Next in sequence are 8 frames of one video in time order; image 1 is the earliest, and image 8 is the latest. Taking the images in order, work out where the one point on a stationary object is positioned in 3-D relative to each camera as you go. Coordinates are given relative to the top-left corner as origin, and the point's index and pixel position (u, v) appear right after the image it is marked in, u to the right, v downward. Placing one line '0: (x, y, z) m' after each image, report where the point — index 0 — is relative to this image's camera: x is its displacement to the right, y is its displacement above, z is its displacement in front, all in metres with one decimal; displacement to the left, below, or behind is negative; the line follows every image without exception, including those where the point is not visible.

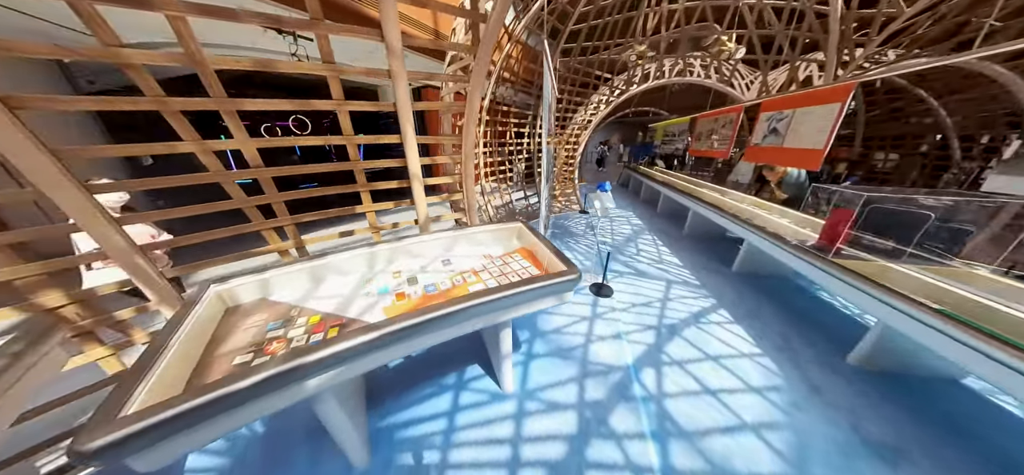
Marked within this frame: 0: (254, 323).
0: (-2.2, -0.7, +2.2) m
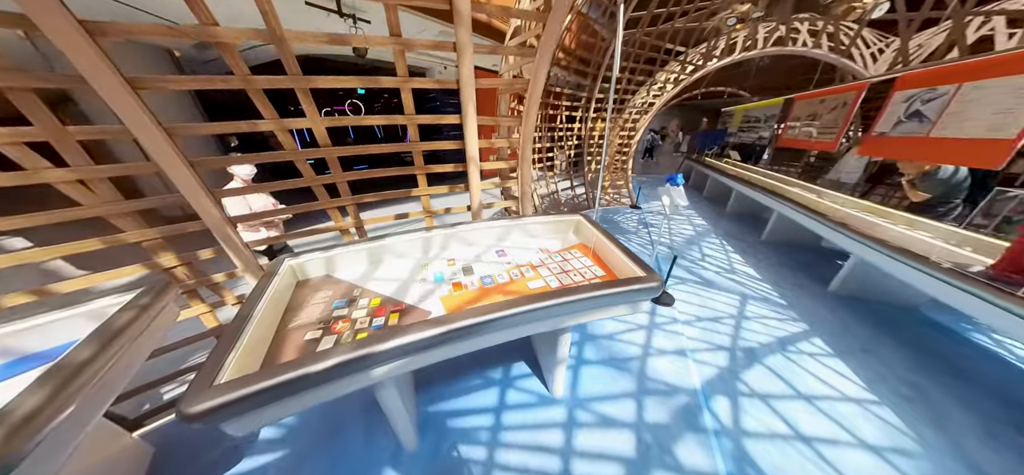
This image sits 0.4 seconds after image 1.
0: (-1.7, -0.5, +2.3) m
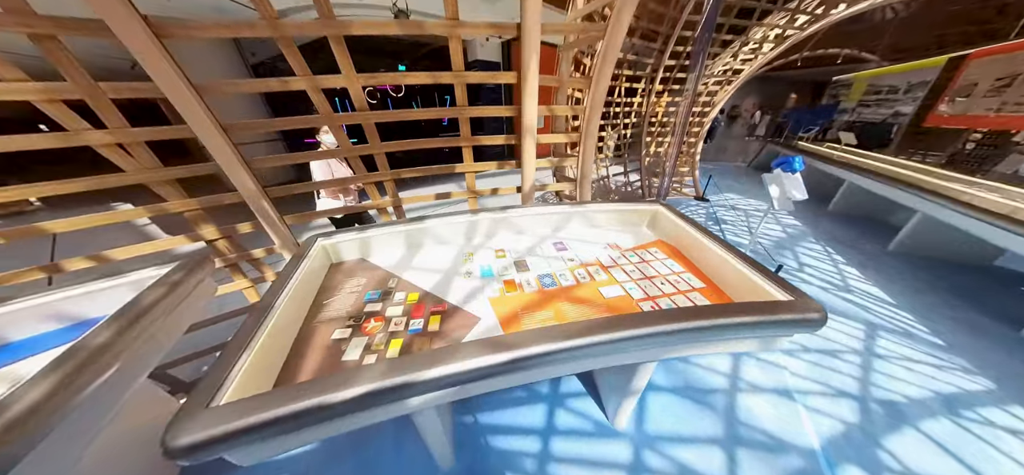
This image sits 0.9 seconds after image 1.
0: (-1.2, -0.4, +2.0) m
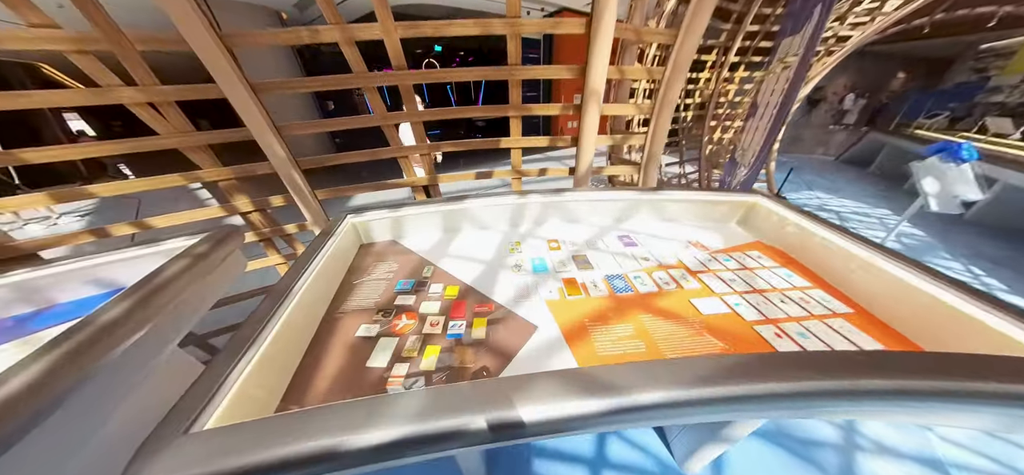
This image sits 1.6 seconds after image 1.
0: (-0.8, -0.2, +1.7) m
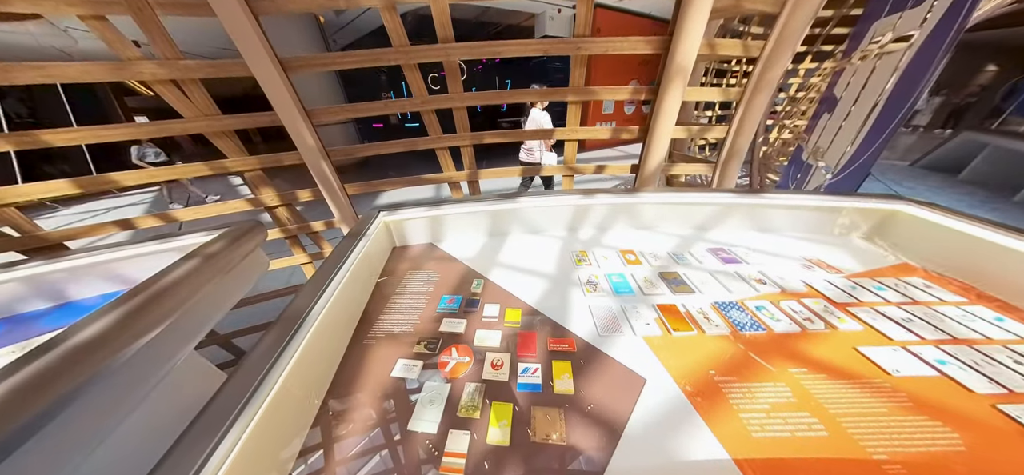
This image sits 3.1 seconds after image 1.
0: (-0.5, -0.3, +1.4) m
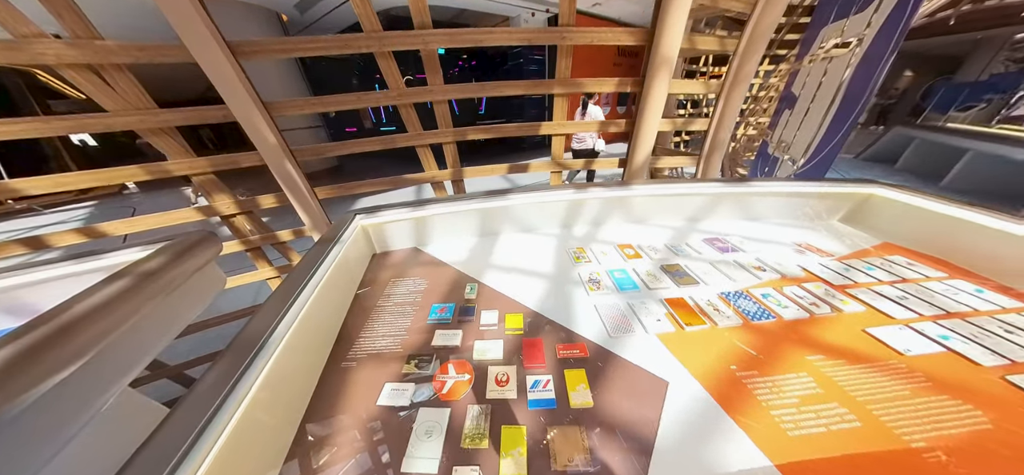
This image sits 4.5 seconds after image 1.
0: (-0.5, -0.3, +1.2) m
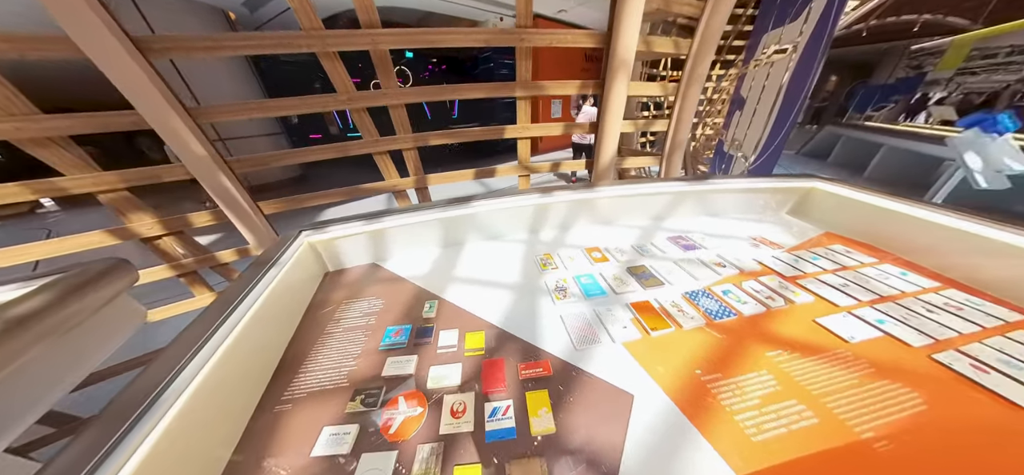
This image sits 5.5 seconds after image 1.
0: (-0.7, -0.3, +1.1) m
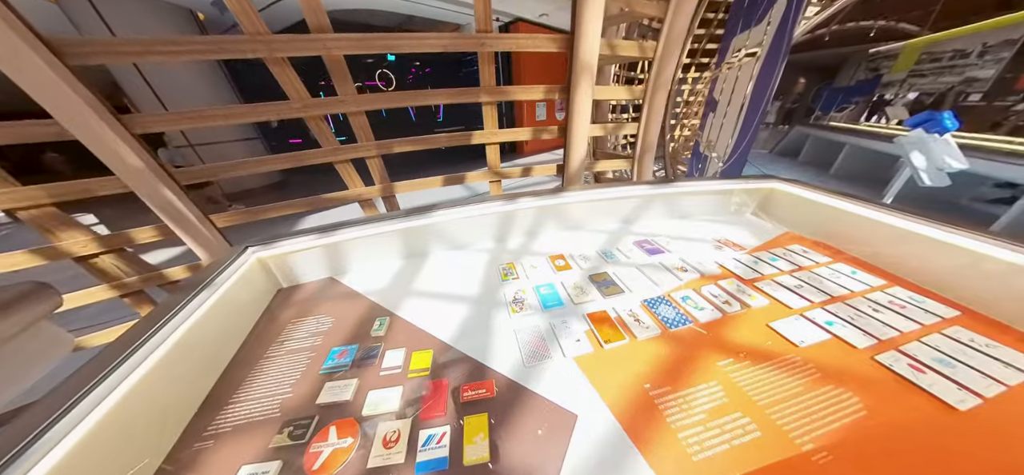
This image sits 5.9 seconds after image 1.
0: (-0.8, -0.4, +1.1) m
